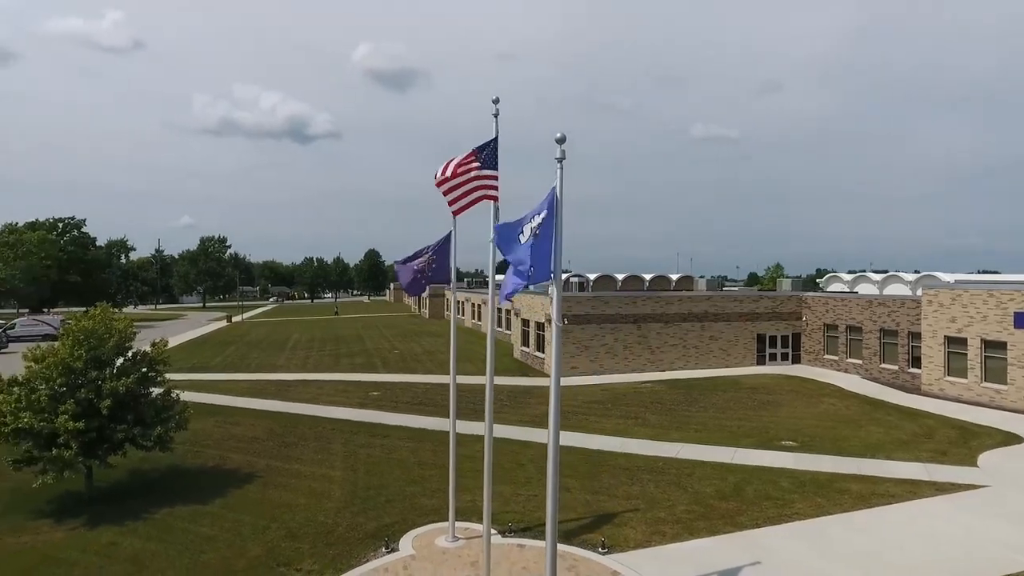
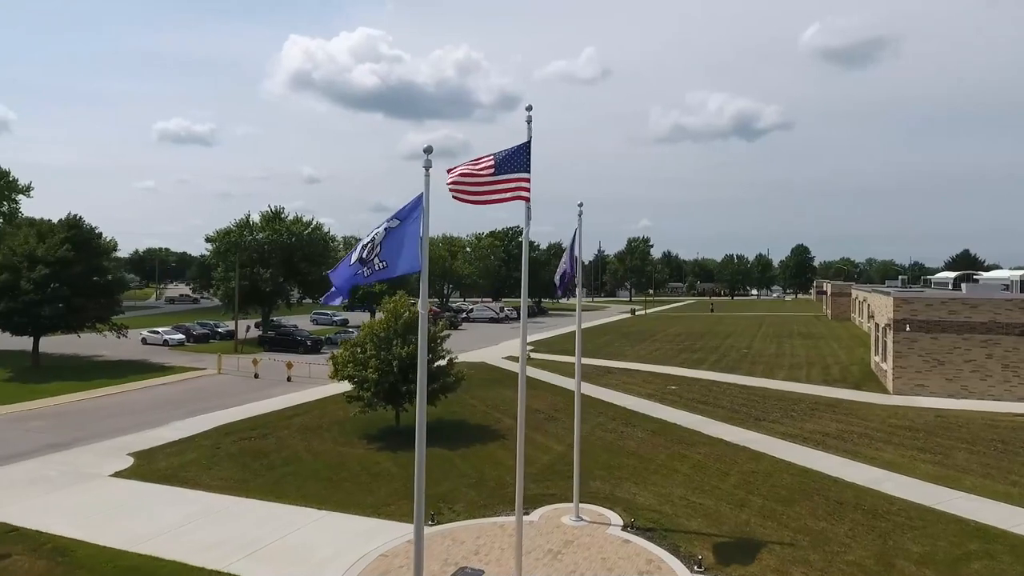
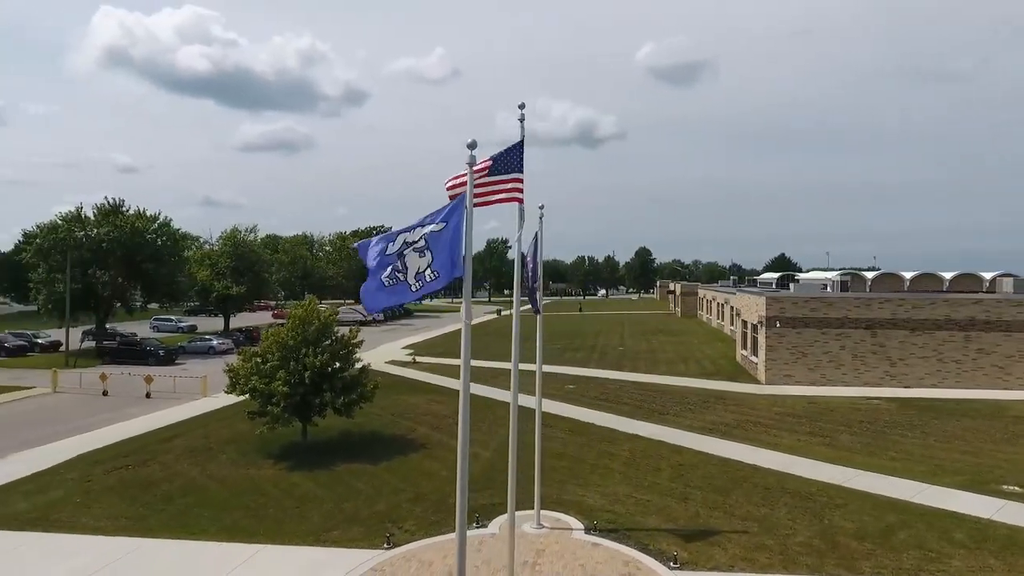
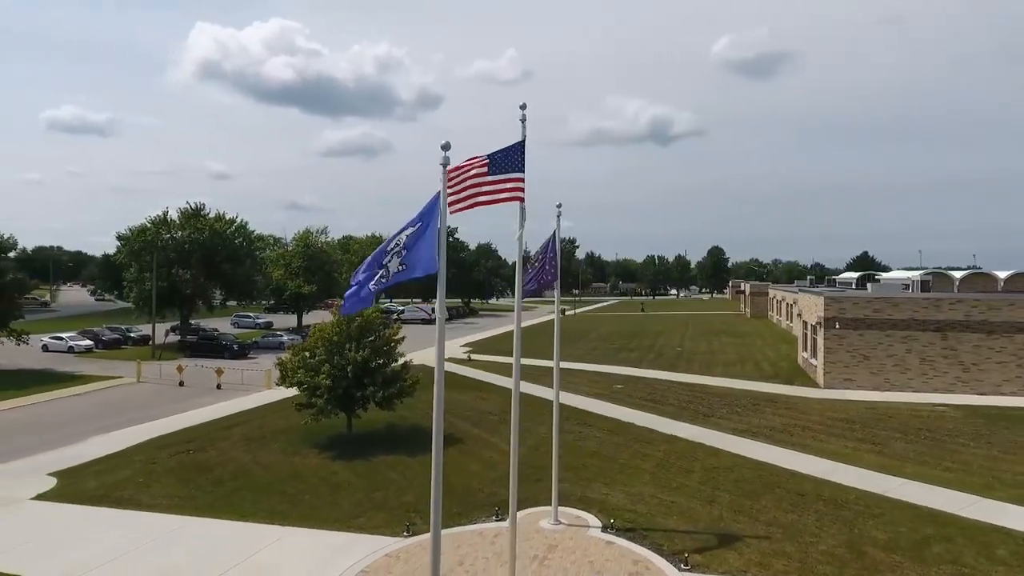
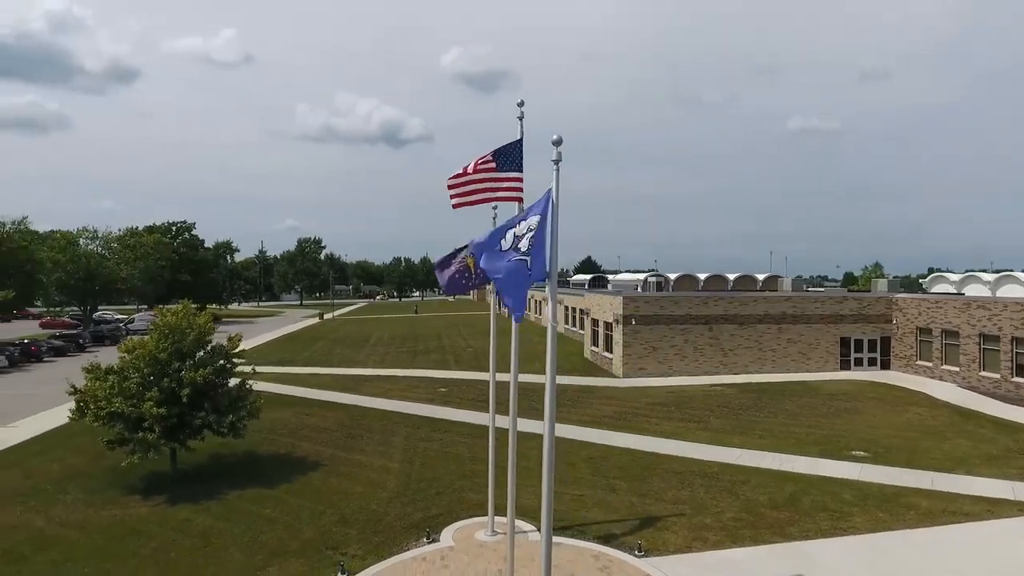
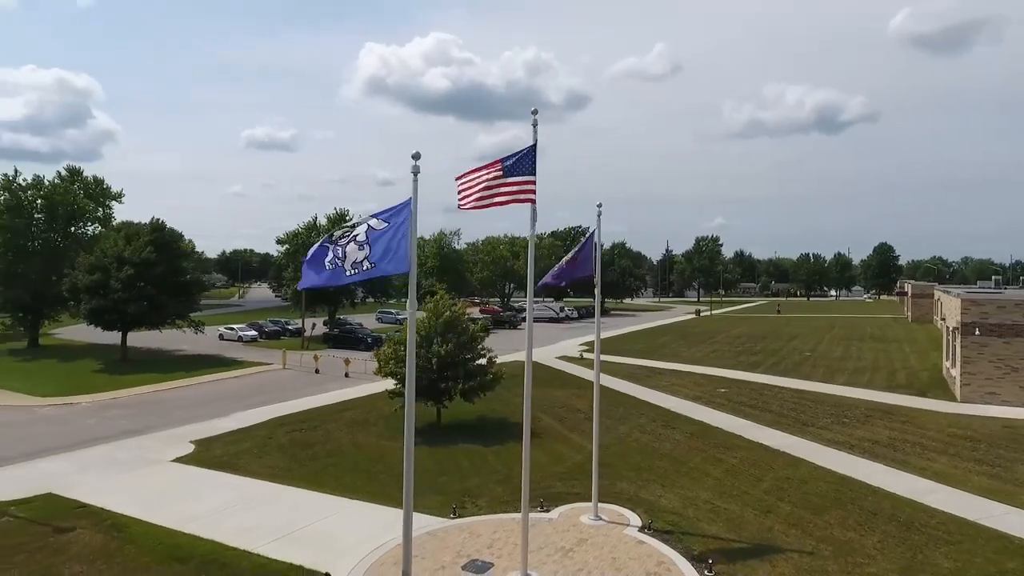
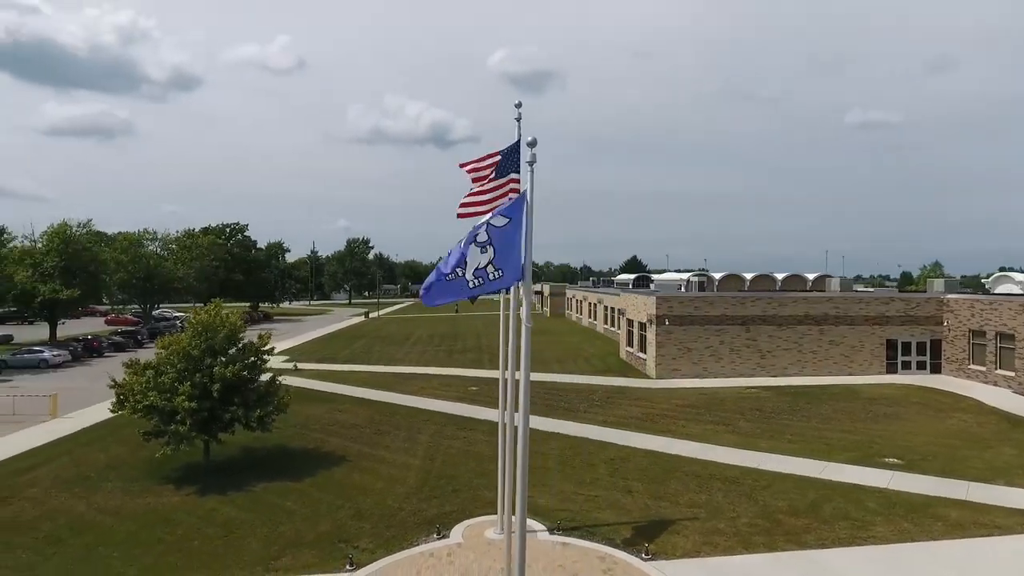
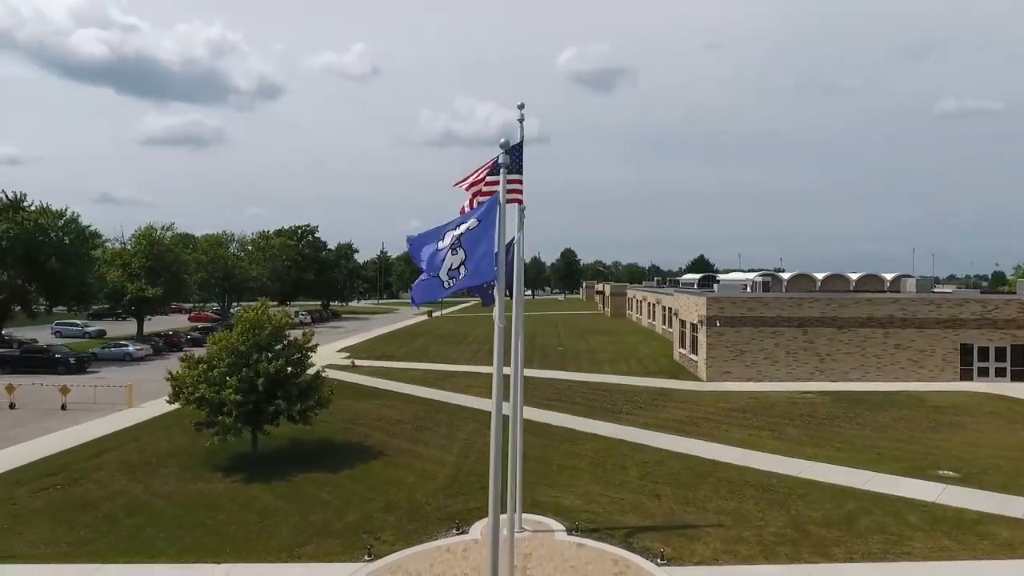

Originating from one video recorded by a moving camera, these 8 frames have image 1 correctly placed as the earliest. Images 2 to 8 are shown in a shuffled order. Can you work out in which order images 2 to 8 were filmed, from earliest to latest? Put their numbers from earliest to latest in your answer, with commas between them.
5, 7, 8, 3, 4, 2, 6
